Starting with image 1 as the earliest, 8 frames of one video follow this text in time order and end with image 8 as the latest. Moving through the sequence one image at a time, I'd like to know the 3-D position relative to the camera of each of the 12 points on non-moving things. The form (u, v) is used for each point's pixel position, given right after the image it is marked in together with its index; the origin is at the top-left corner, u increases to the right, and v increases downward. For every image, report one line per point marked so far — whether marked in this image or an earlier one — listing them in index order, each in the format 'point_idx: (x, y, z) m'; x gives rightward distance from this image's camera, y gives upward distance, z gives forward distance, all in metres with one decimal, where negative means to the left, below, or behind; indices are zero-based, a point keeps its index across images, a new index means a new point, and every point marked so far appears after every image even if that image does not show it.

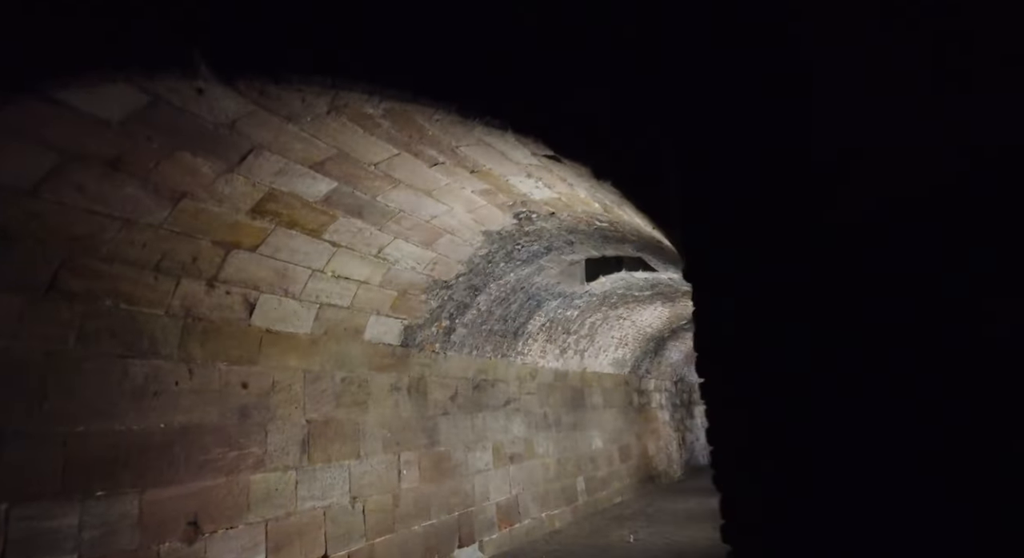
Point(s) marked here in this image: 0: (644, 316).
0: (+2.3, -0.6, +9.6) m
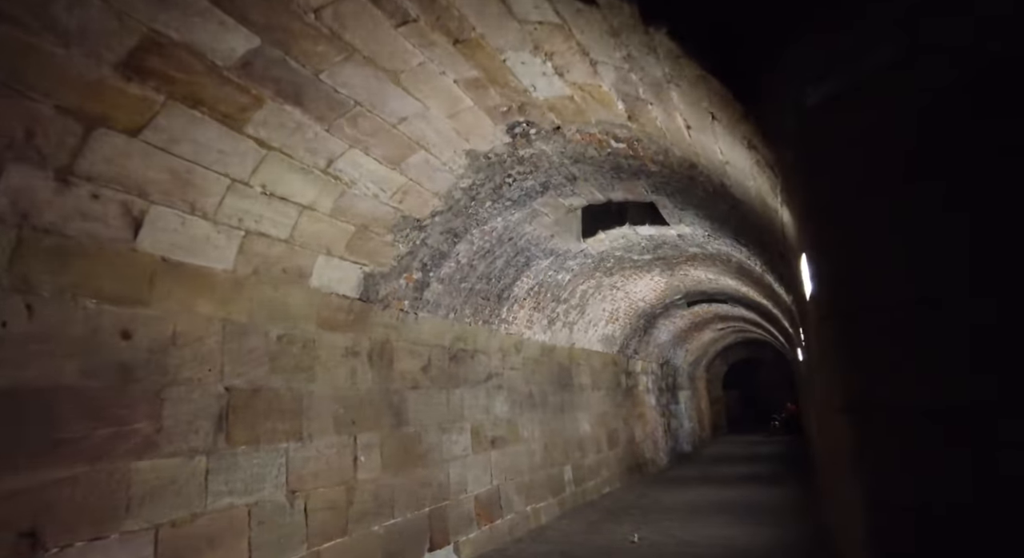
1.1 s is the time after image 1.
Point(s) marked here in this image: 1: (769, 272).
0: (+2.0, -0.1, +8.7) m
1: (+2.5, +0.1, +5.2) m
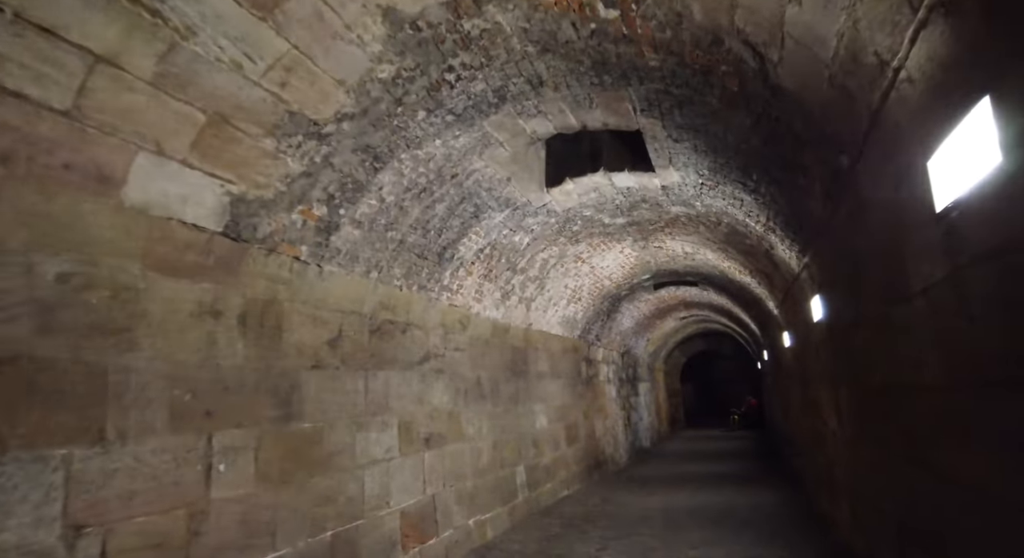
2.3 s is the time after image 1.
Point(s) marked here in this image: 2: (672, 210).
0: (+1.3, +0.3, +7.6) m
1: (+2.0, +0.4, +4.2) m
2: (+1.7, +0.7, +5.7) m
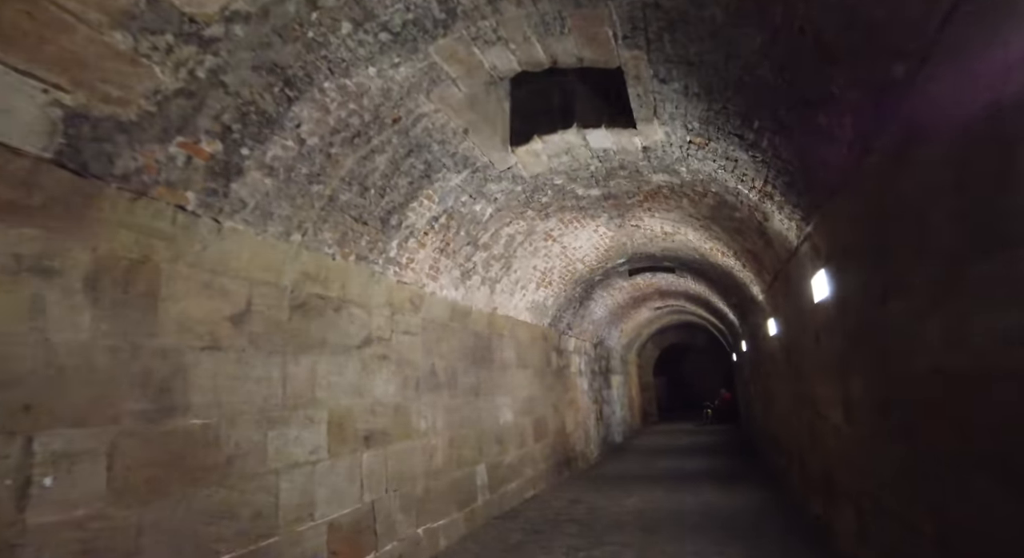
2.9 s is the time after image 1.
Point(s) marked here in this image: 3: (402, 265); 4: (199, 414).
0: (+0.8, +0.5, +7.0) m
1: (+1.7, +0.6, +3.6) m
2: (+1.3, +0.9, +5.1) m
3: (-0.9, +0.1, +4.5) m
4: (-1.5, -0.7, +2.6) m
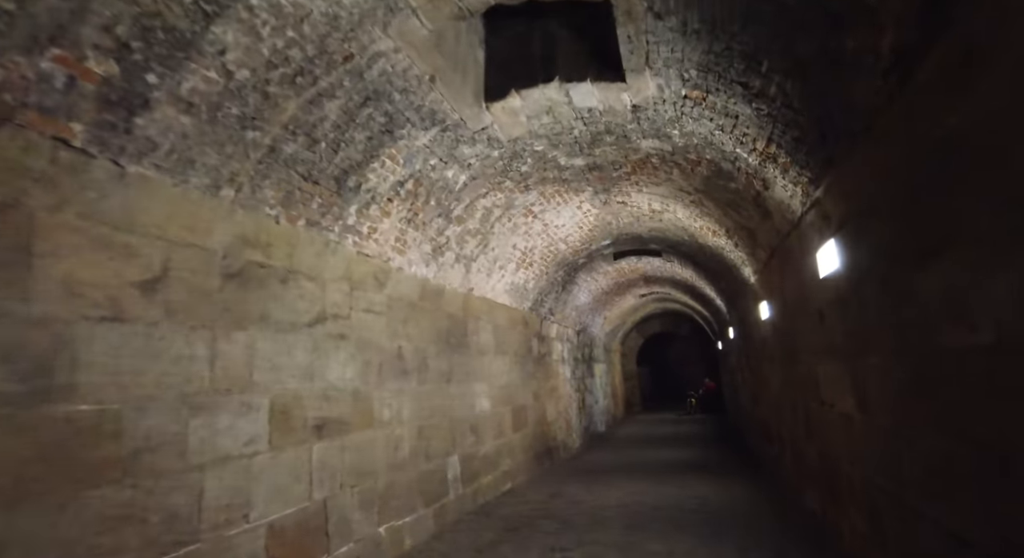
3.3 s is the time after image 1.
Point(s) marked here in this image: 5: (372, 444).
0: (+0.6, +0.8, +6.6) m
1: (+1.6, +0.8, +3.2) m
2: (+1.1, +1.1, +4.7) m
3: (-1.1, +0.3, +4.0) m
4: (-1.7, -0.5, +2.1) m
5: (-1.0, -1.2, +4.1) m
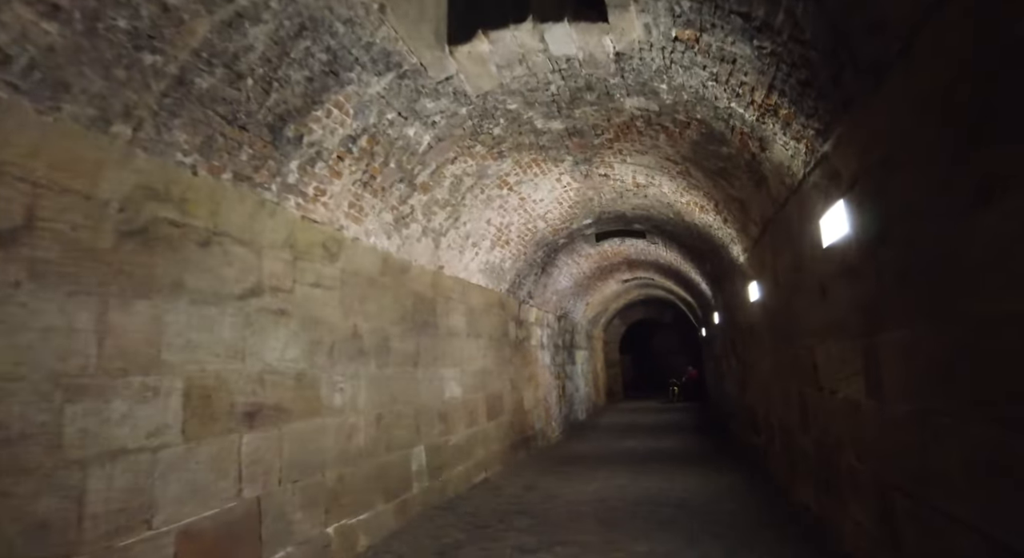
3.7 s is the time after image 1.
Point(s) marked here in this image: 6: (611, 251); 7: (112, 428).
0: (+0.3, +1.0, +6.1) m
1: (+1.4, +1.0, +2.8) m
2: (+0.9, +1.3, +4.2) m
3: (-1.3, +0.5, +3.5) m
4: (-1.8, -0.3, +1.7) m
5: (-1.3, -1.0, +3.6) m
6: (+1.9, +0.5, +10.4) m
7: (-1.7, -0.6, +2.3) m
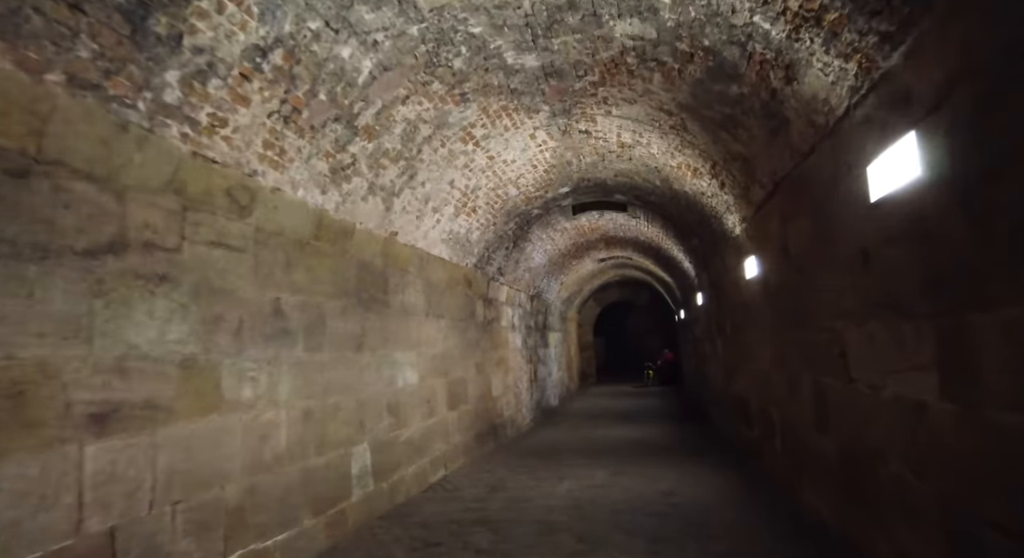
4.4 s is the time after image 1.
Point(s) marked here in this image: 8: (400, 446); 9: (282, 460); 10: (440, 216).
0: (-0.1, +1.3, +5.3) m
1: (+1.2, +1.1, +2.0) m
2: (+0.6, +1.5, +3.4) m
3: (-1.5, +0.7, +2.6) m
4: (-2.0, -0.1, +0.8) m
5: (-1.5, -0.8, +2.8) m
6: (+1.4, +0.9, +9.7) m
7: (-1.8, -0.4, +1.4) m
8: (-1.0, -1.5, +4.9) m
9: (-1.4, -1.1, +3.3) m
10: (-0.7, +0.6, +5.6) m
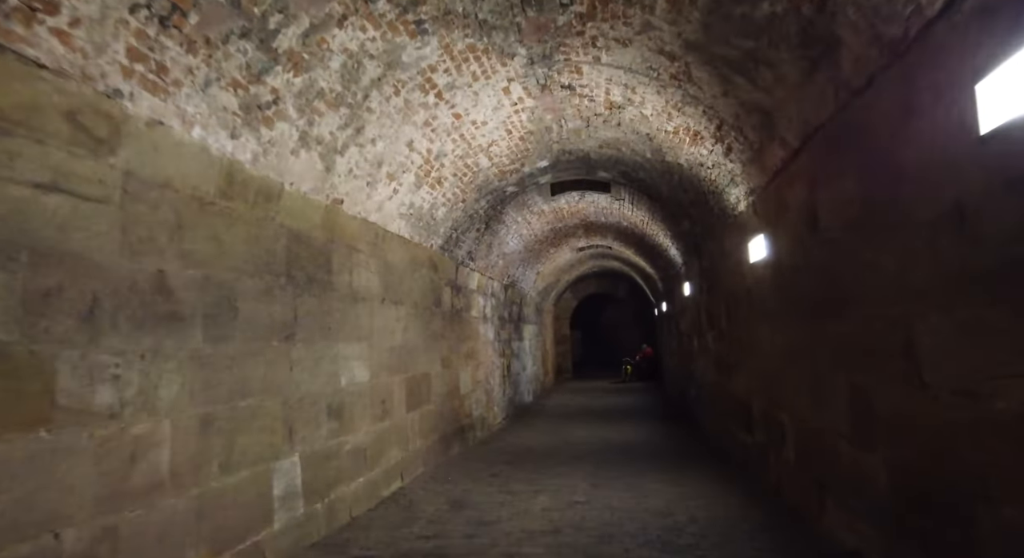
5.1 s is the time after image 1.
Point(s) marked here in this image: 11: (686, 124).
0: (-0.3, +1.4, +4.5) m
1: (+1.1, +1.2, +1.3) m
2: (+0.5, +1.7, +2.7) m
3: (-1.6, +0.9, +1.8) m
4: (-2.0, 0.0, -0.1) m
5: (-1.7, -0.7, +2.0) m
6: (+0.9, +1.1, +8.9) m
7: (-1.9, -0.3, +0.5) m
8: (-1.2, -1.3, +4.1) m
9: (-1.6, -0.9, +2.4) m
10: (-1.0, +0.8, +4.8) m
11: (+1.4, +1.2, +4.4) m
